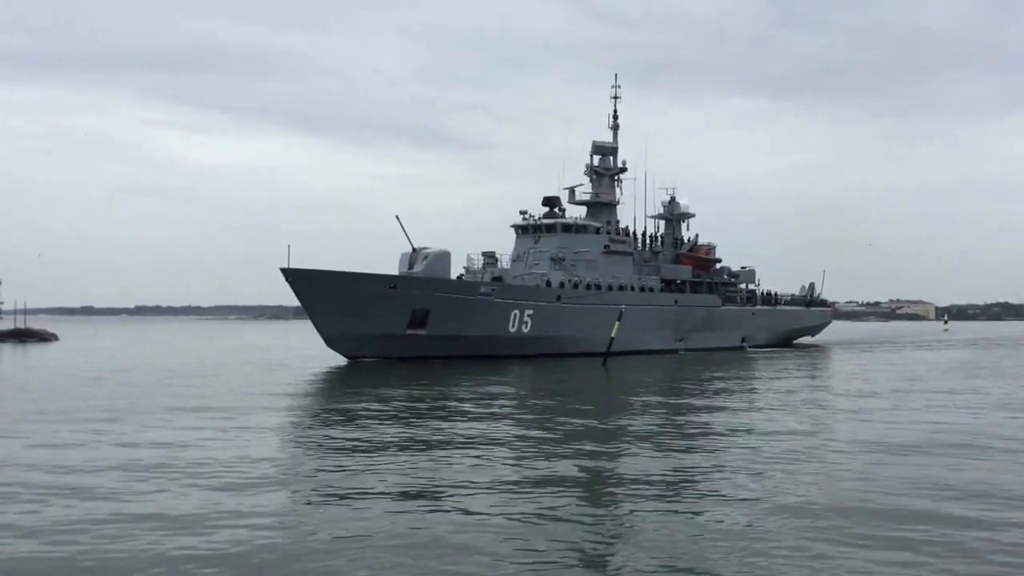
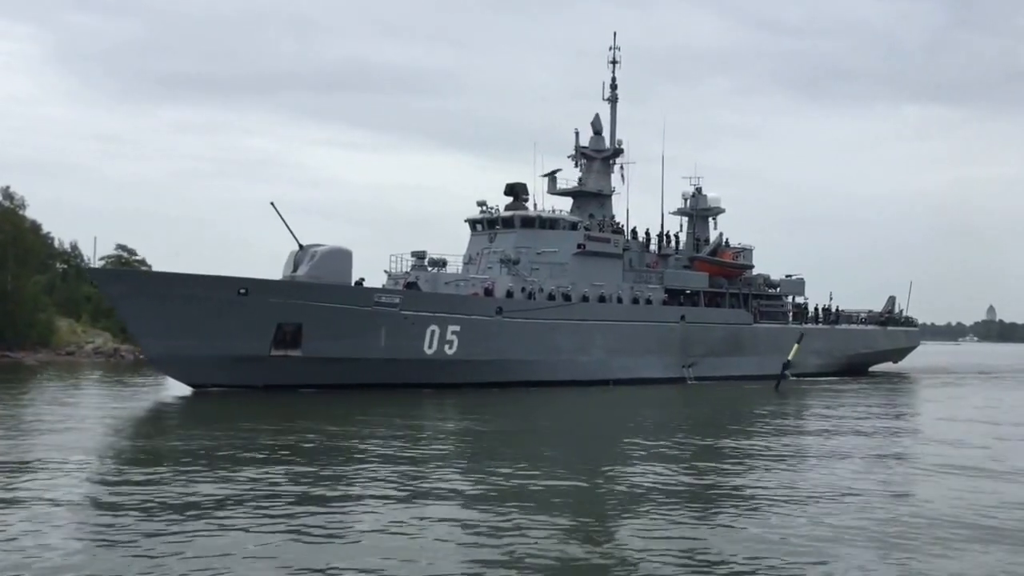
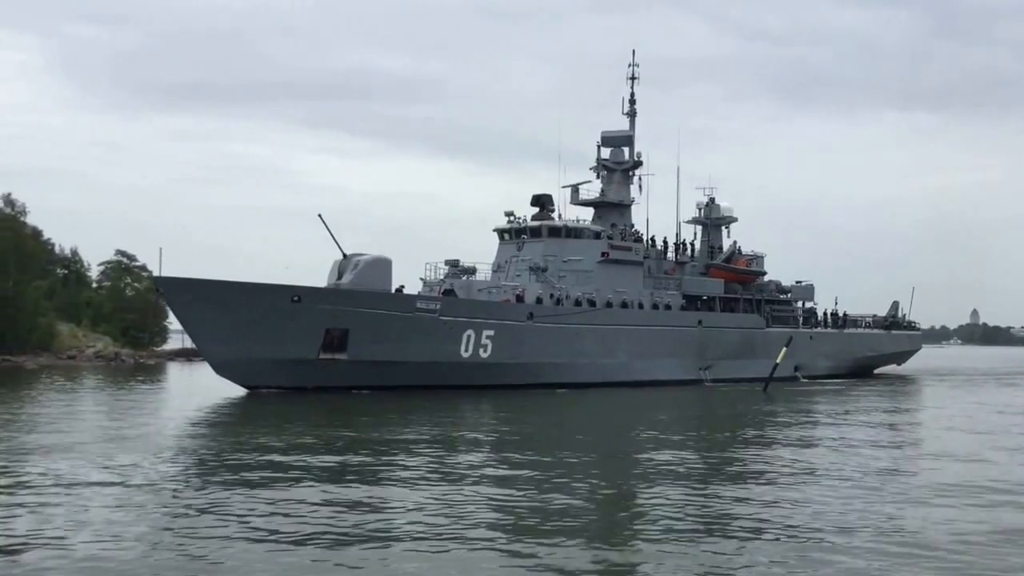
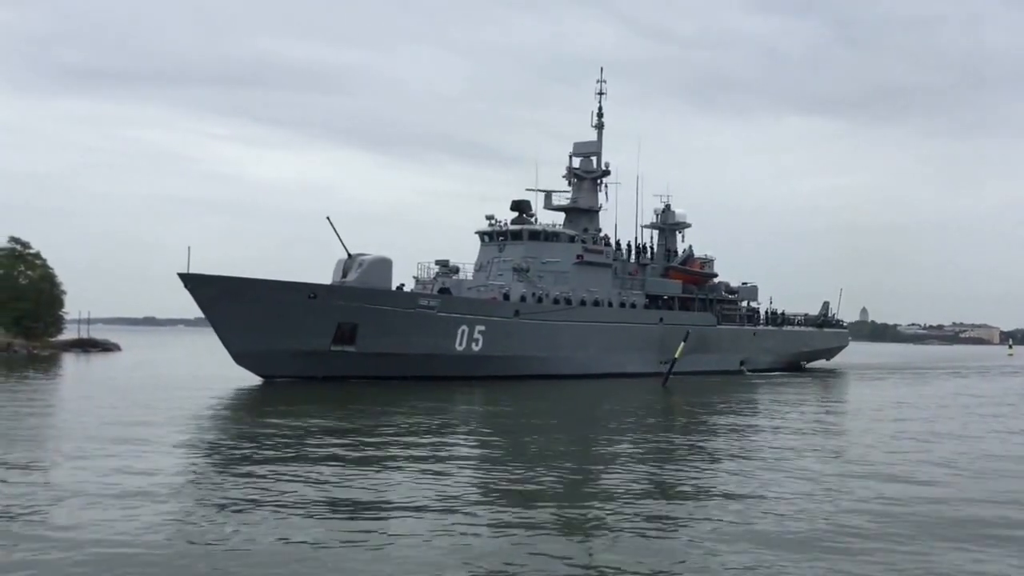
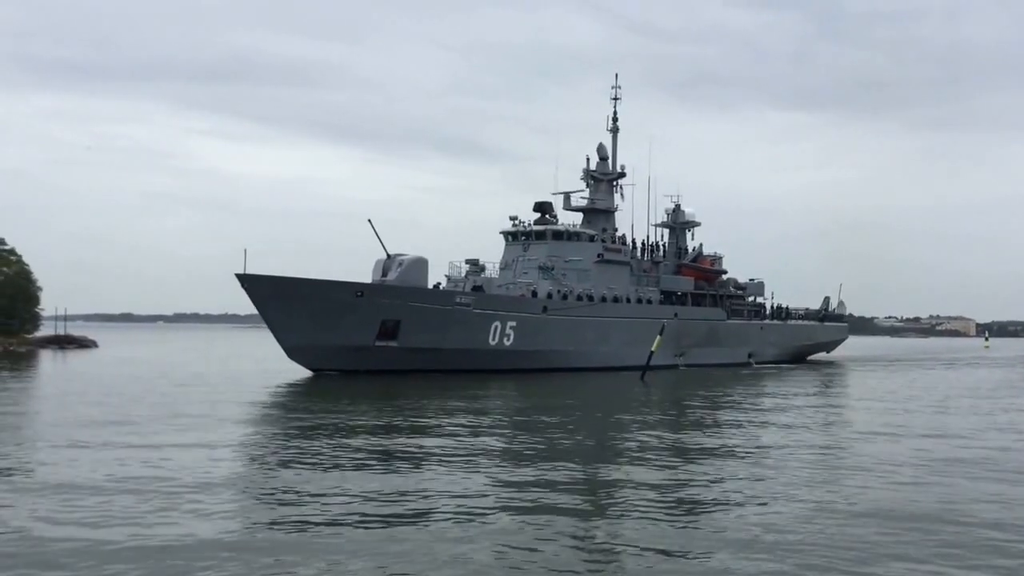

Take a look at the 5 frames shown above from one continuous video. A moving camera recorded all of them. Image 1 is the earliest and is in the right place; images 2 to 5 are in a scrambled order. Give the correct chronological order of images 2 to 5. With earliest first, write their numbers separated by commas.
5, 4, 3, 2
